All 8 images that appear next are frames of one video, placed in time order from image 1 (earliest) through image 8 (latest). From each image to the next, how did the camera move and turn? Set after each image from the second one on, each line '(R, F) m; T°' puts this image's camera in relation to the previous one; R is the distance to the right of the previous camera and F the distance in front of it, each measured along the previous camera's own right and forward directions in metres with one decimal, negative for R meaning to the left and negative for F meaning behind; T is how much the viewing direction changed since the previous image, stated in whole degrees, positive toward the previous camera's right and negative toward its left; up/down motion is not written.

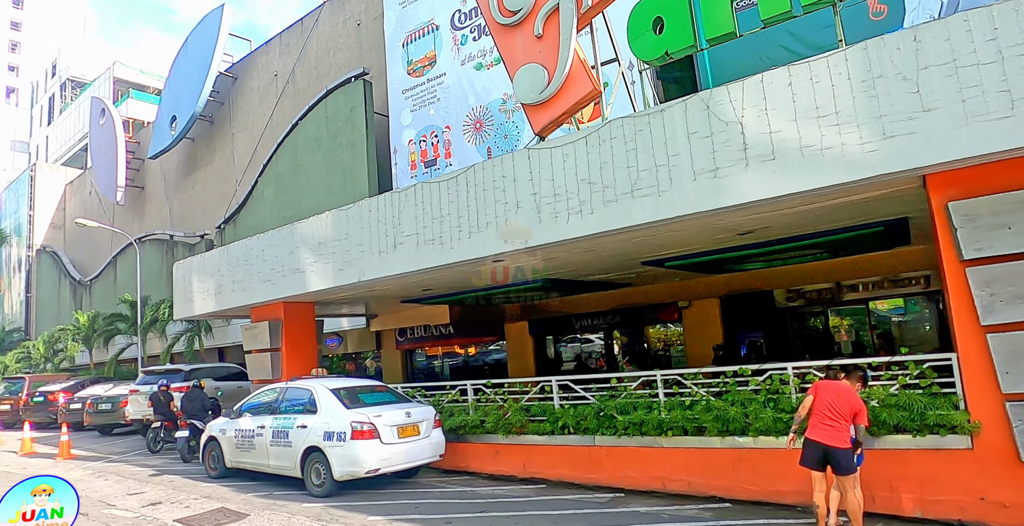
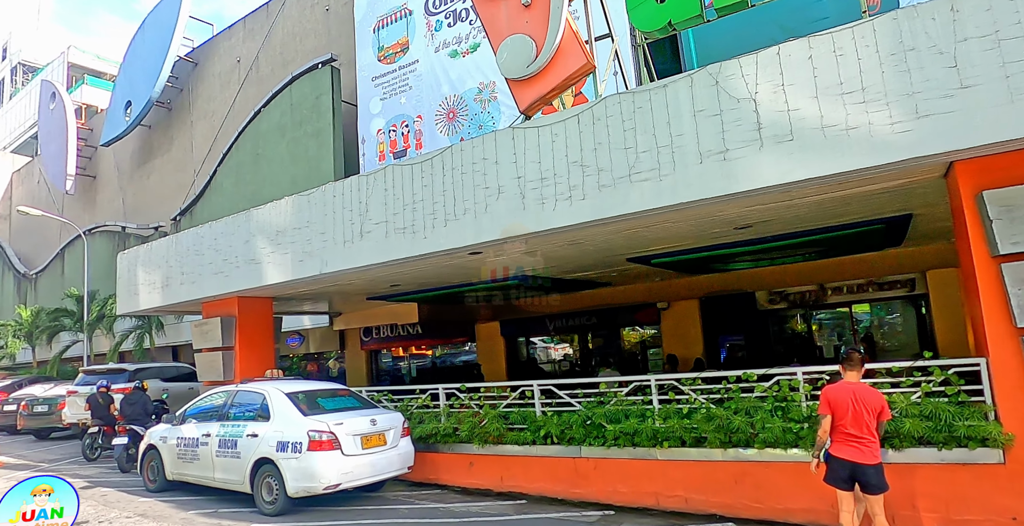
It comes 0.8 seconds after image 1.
(-0.2, +0.9) m; +3°
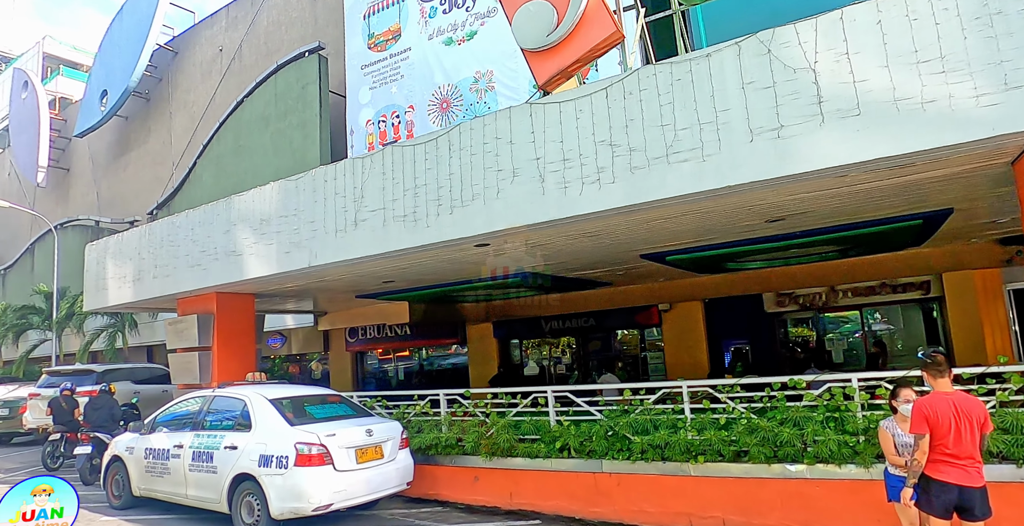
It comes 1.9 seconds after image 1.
(-0.3, +0.8) m; +1°
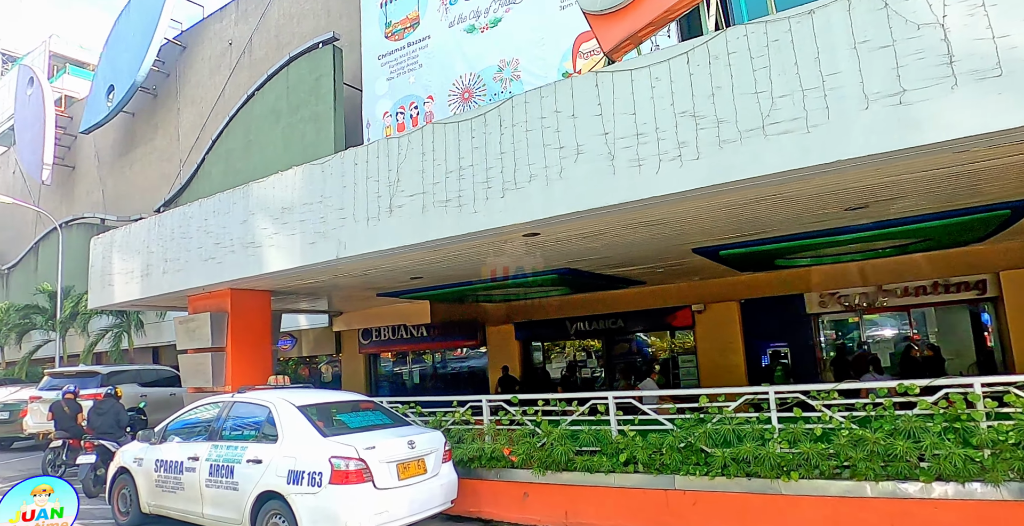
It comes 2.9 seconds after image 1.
(-0.5, +0.8) m; 0°
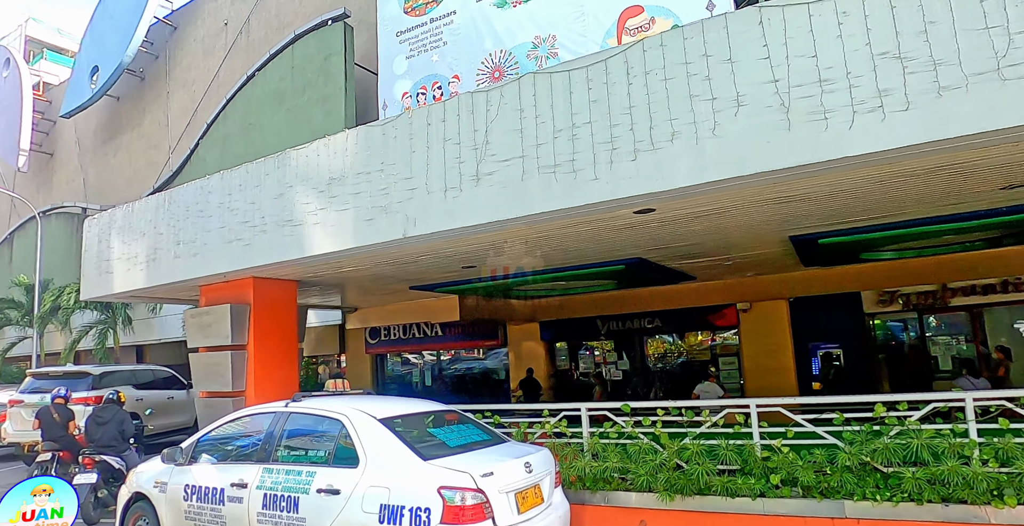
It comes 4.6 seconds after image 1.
(-1.2, +1.3) m; +2°
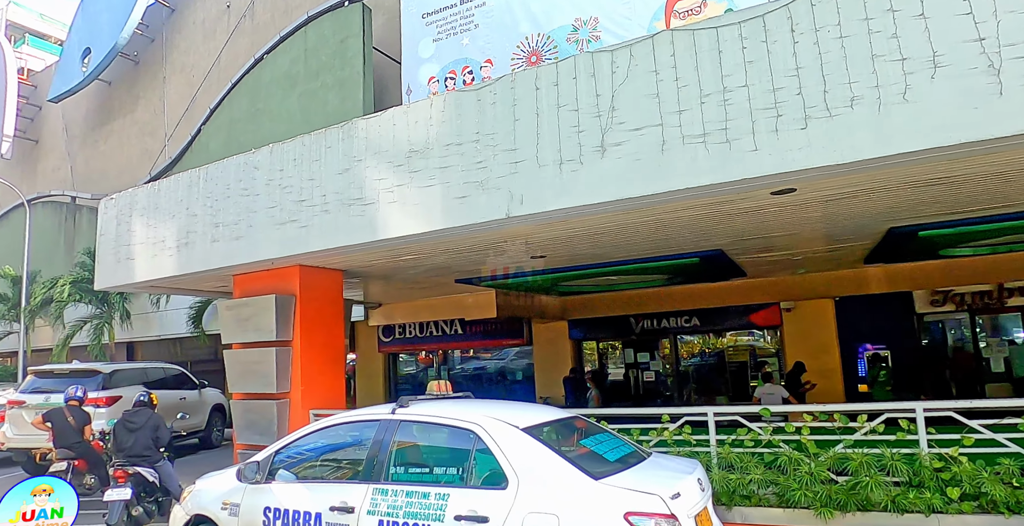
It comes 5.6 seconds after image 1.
(-1.1, +0.8) m; +2°
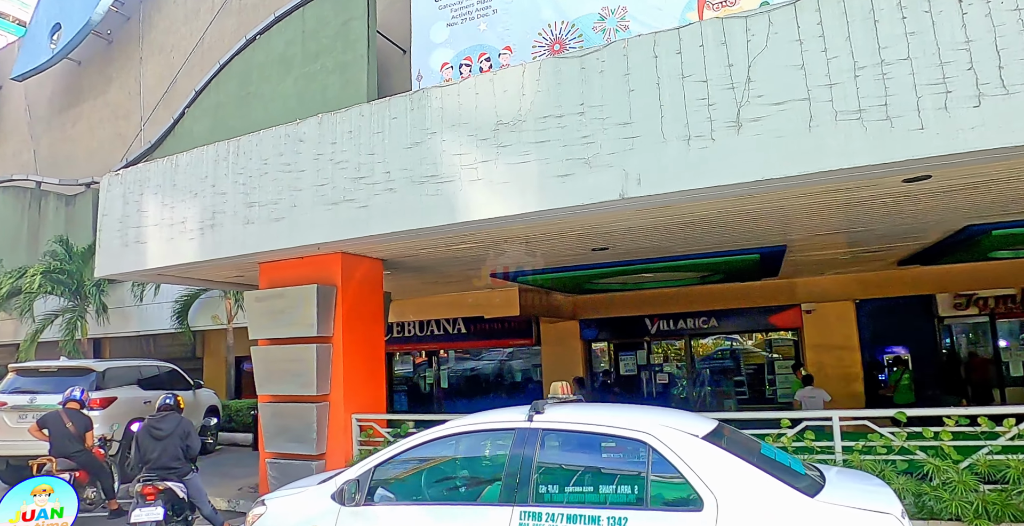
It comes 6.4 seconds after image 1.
(-1.1, +0.7) m; +3°
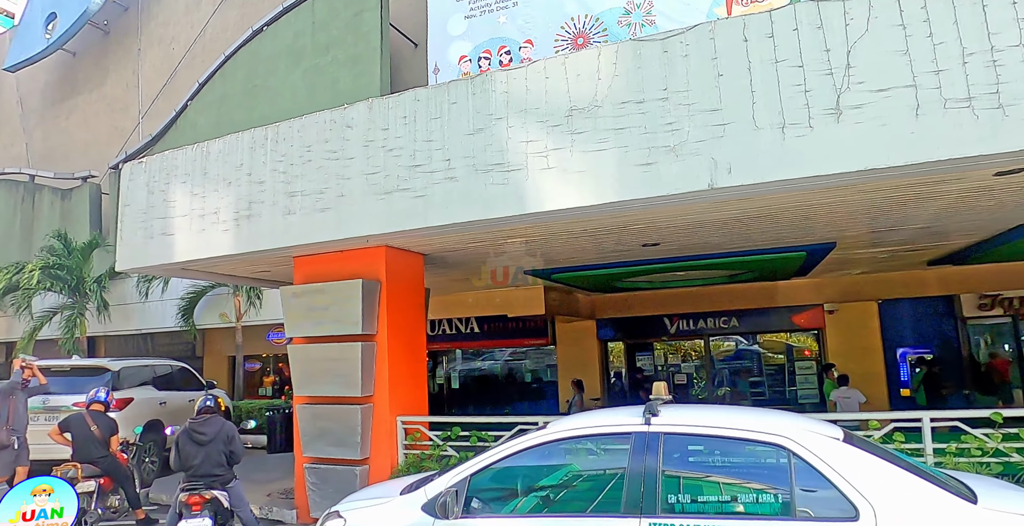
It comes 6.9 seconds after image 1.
(-0.7, +0.3) m; +1°
